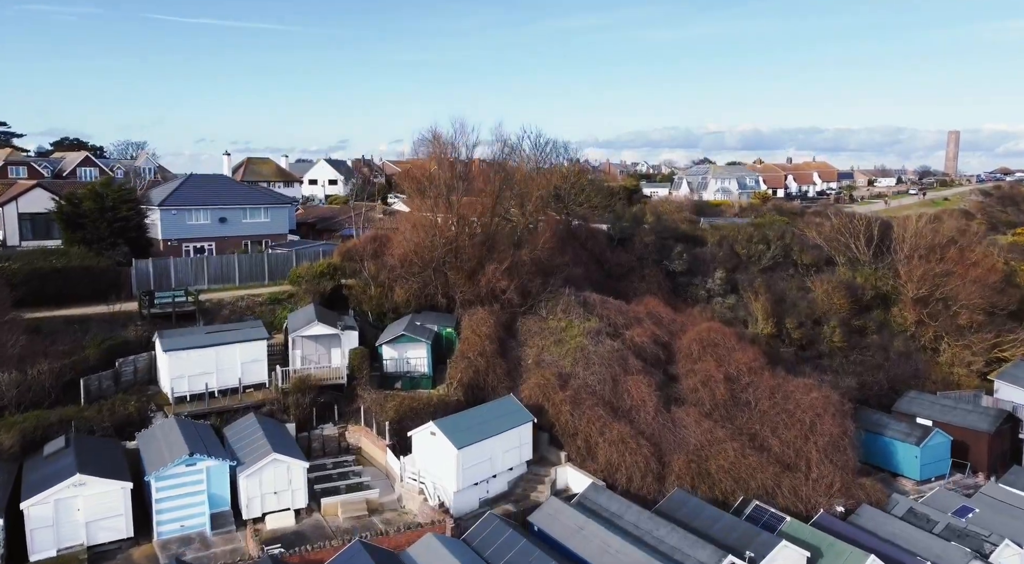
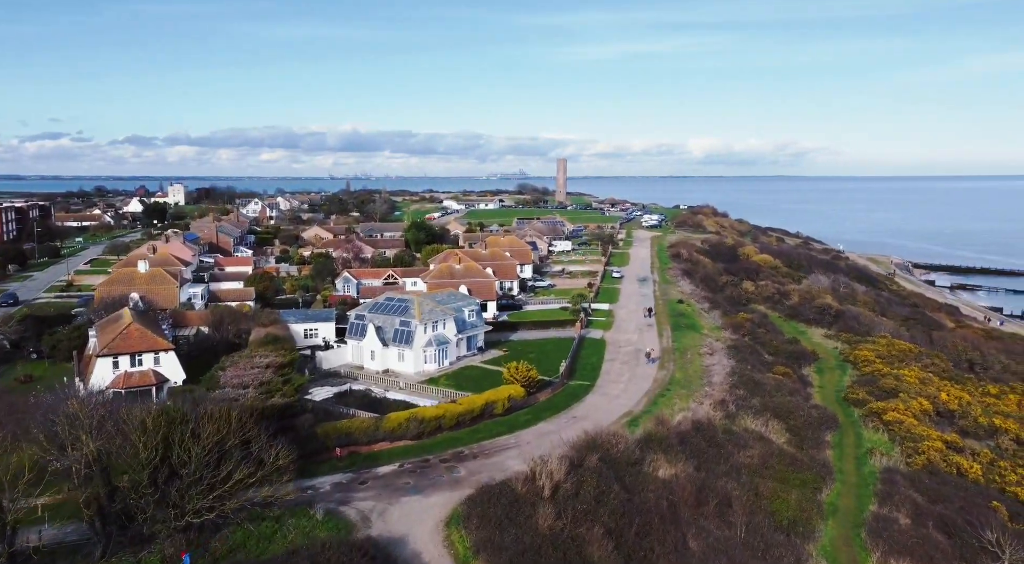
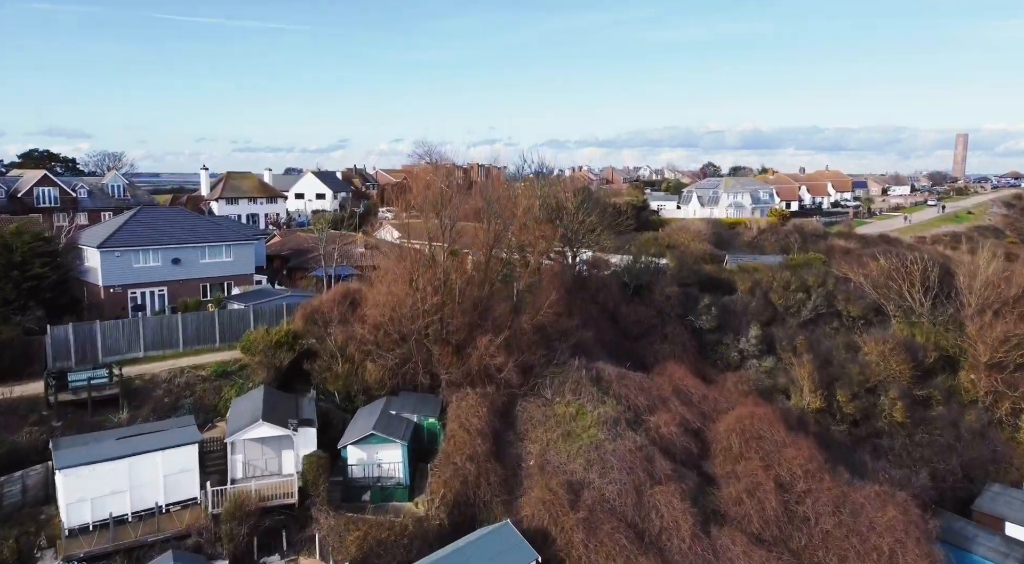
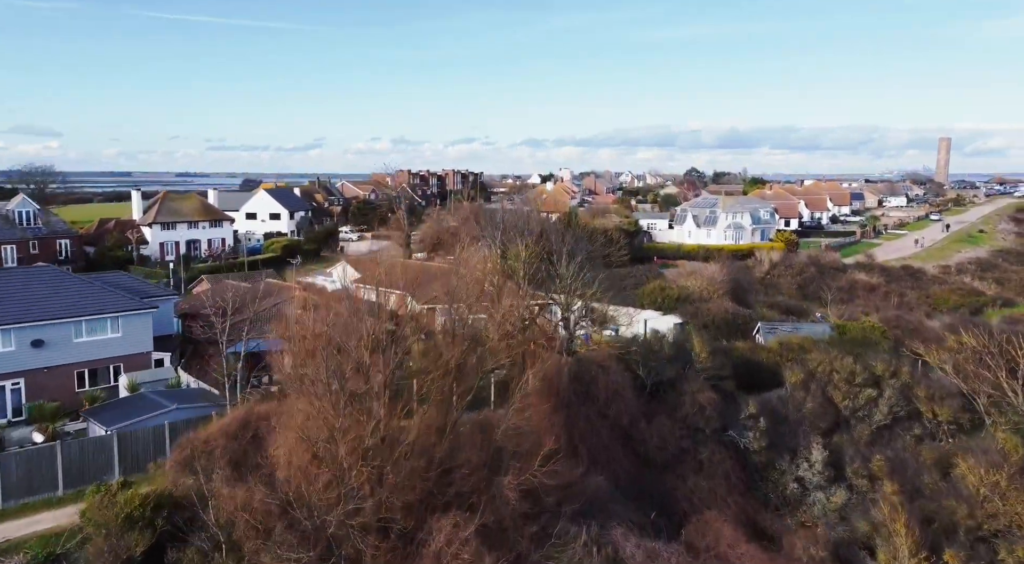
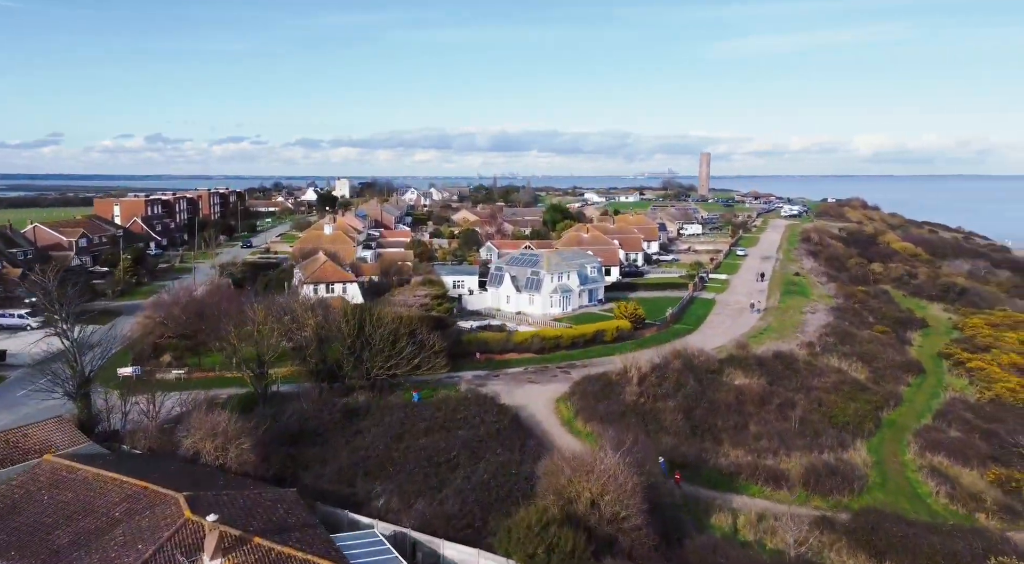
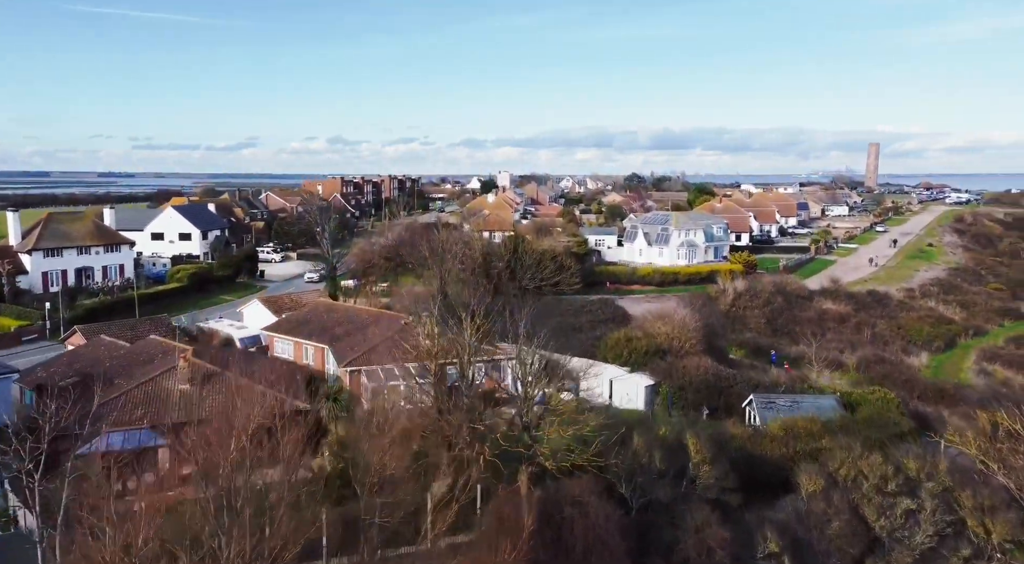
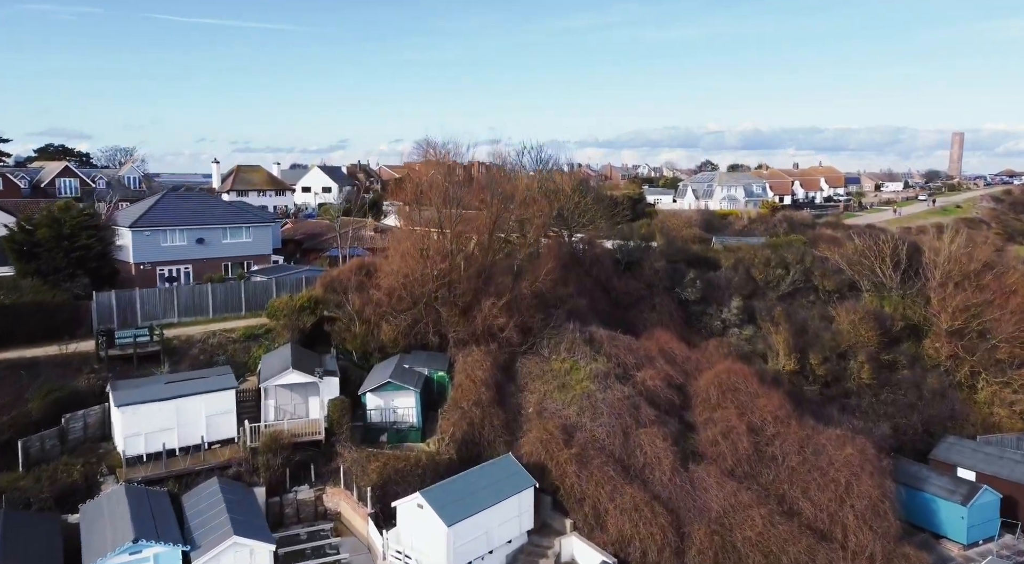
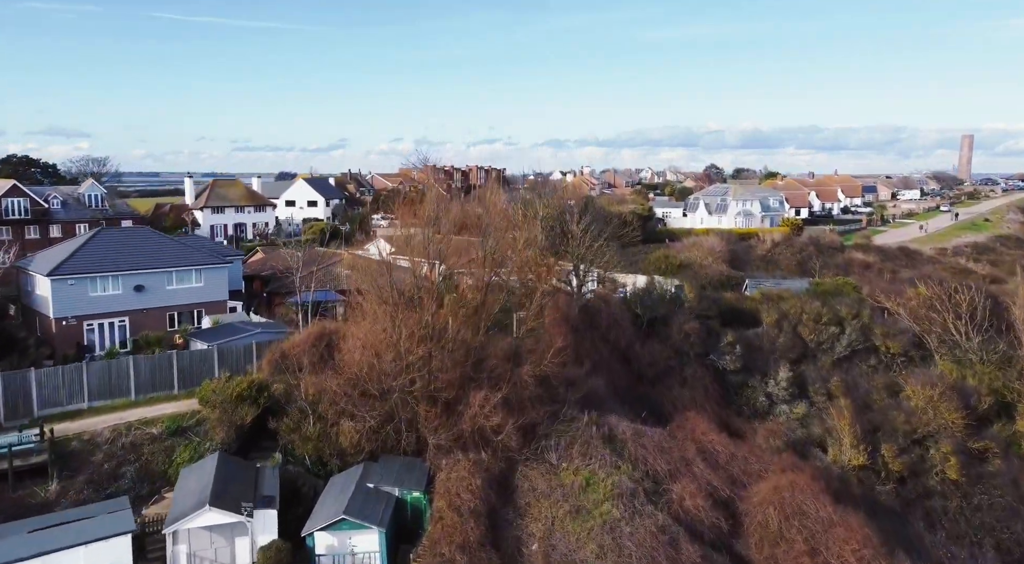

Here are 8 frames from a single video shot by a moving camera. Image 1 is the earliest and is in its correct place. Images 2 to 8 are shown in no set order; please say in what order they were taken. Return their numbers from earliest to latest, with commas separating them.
7, 3, 8, 4, 6, 5, 2
